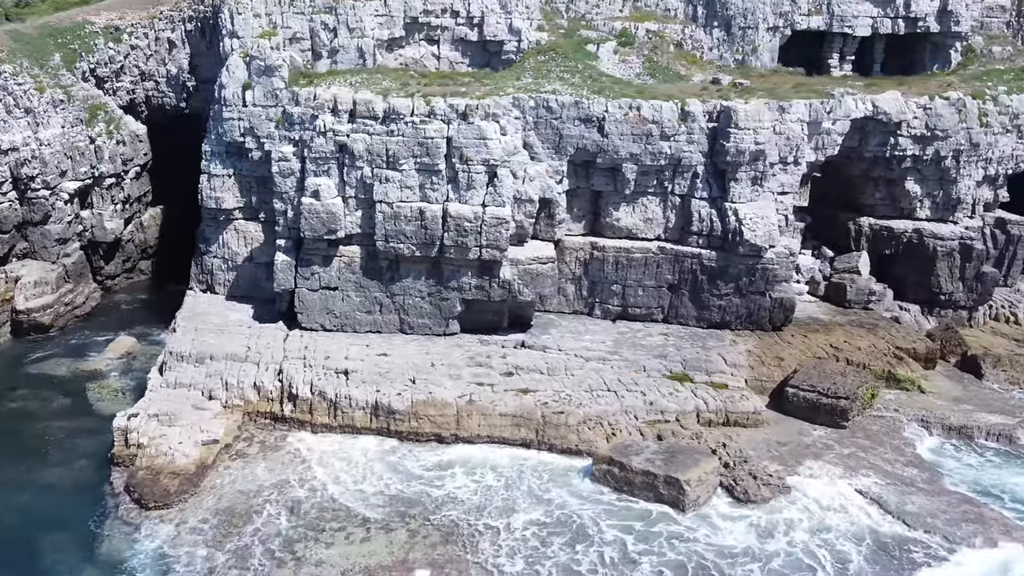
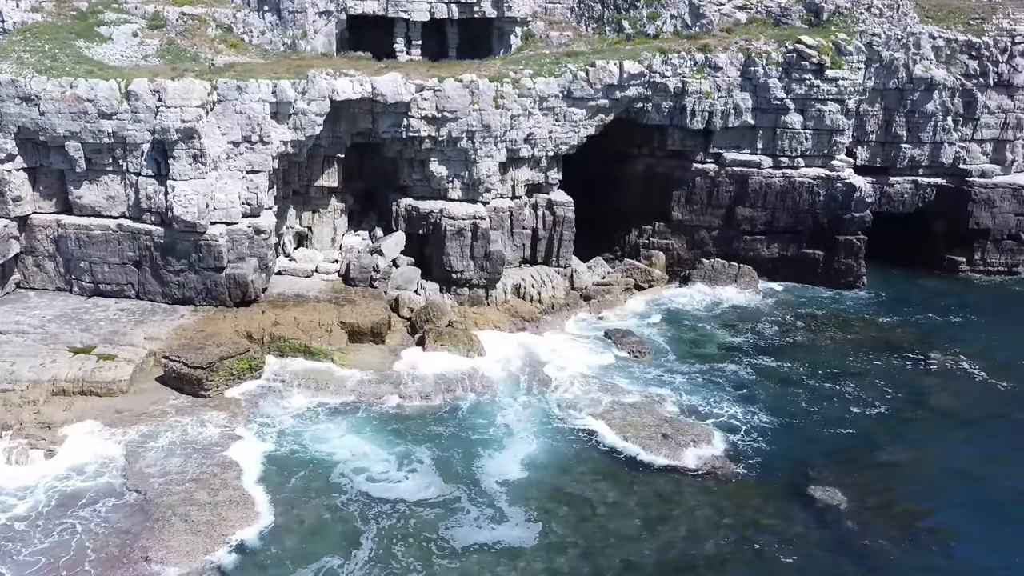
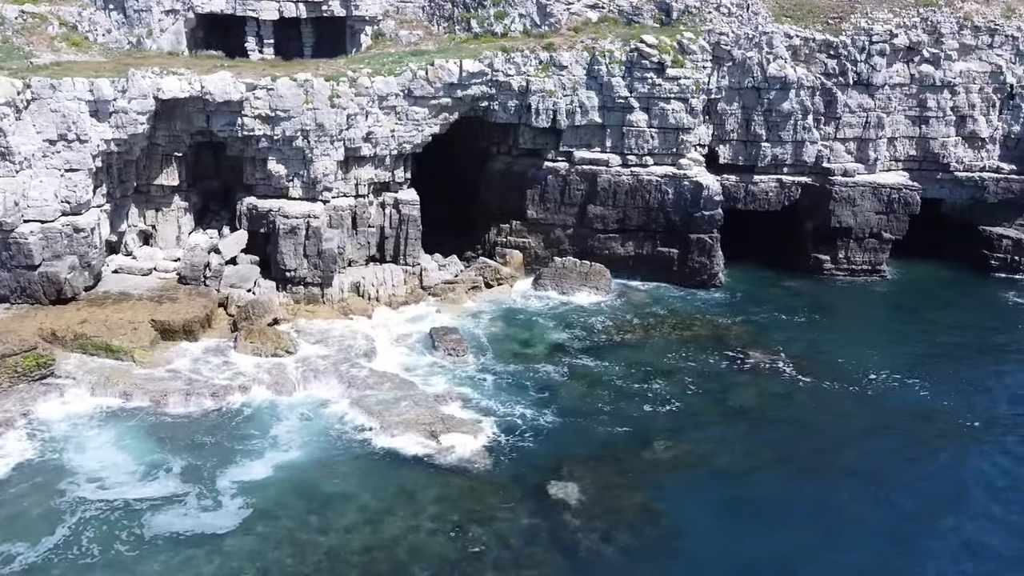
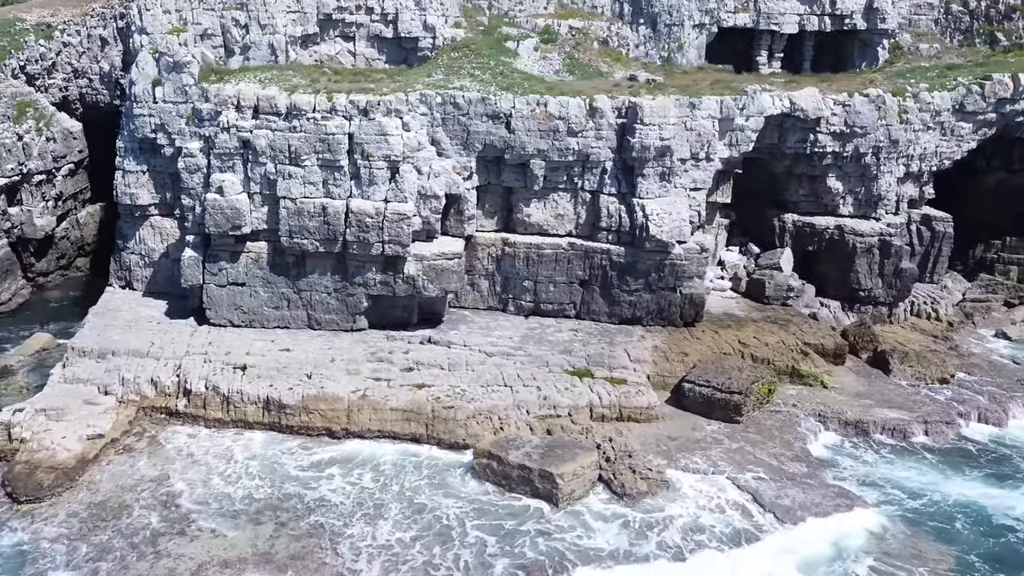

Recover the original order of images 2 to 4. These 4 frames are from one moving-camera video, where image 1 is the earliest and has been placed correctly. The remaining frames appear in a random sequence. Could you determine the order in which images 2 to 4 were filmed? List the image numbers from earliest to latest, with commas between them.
4, 2, 3
